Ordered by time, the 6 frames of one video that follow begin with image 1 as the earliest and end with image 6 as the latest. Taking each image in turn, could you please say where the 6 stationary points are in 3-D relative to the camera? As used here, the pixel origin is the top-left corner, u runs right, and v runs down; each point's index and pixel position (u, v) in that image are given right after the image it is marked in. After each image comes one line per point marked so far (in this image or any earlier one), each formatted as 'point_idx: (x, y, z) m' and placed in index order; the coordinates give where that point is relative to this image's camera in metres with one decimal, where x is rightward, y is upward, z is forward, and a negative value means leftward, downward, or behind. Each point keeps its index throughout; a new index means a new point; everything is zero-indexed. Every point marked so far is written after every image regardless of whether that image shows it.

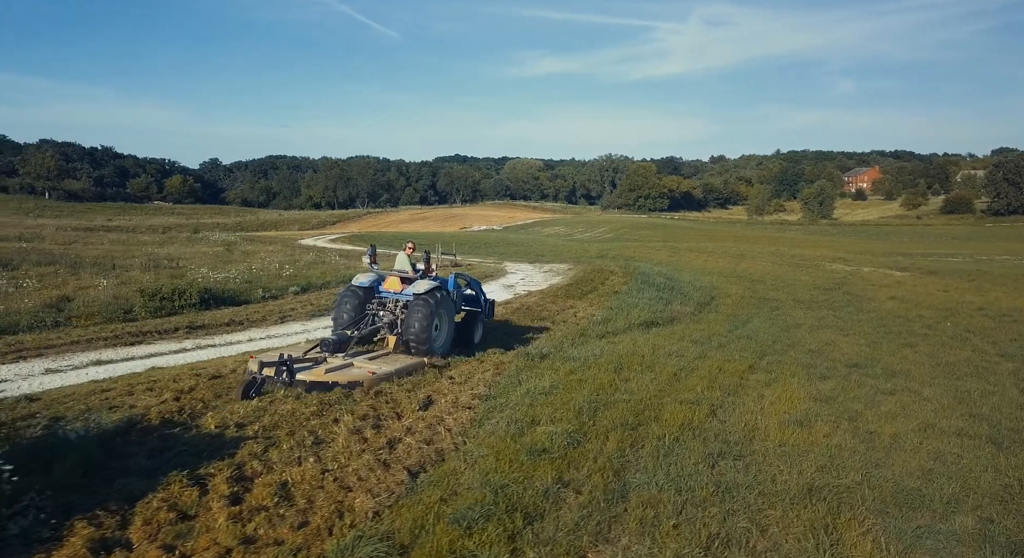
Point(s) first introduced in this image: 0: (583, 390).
0: (+0.6, -1.0, +6.4) m
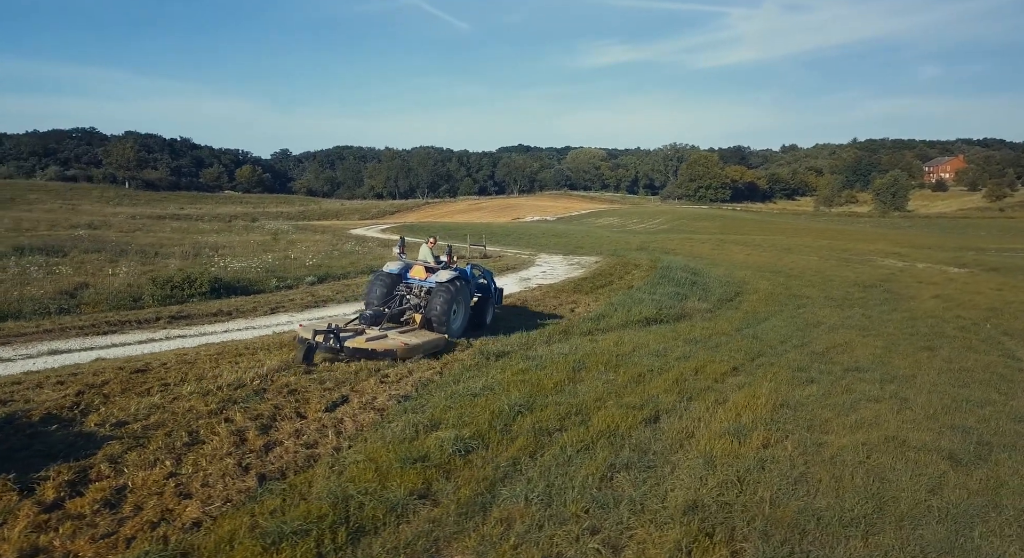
0: (+0.1, -1.0, +6.2) m
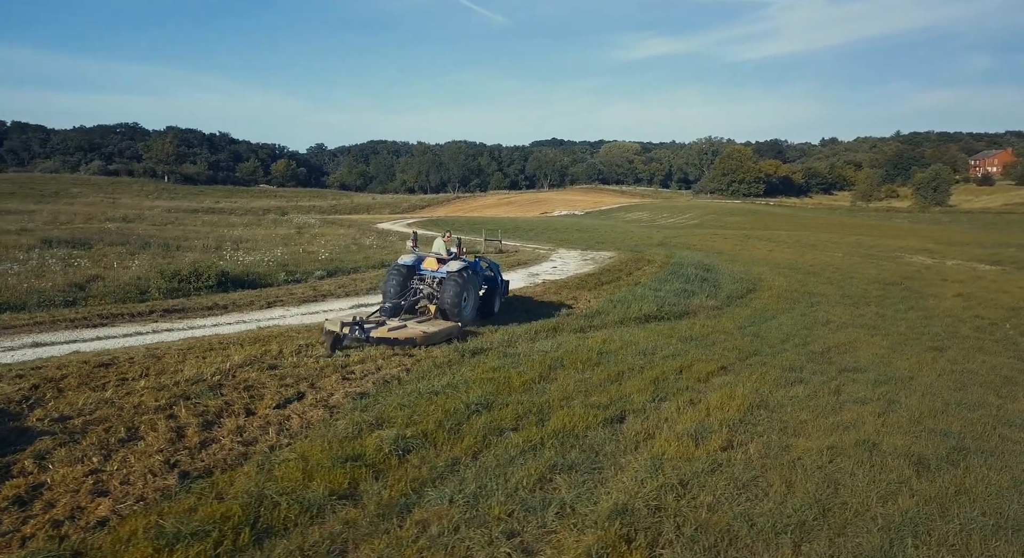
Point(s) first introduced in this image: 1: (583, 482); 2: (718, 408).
0: (-0.3, -1.0, +6.2) m
1: (+0.4, -1.3, +4.3) m
2: (+2.0, -1.3, +6.9) m
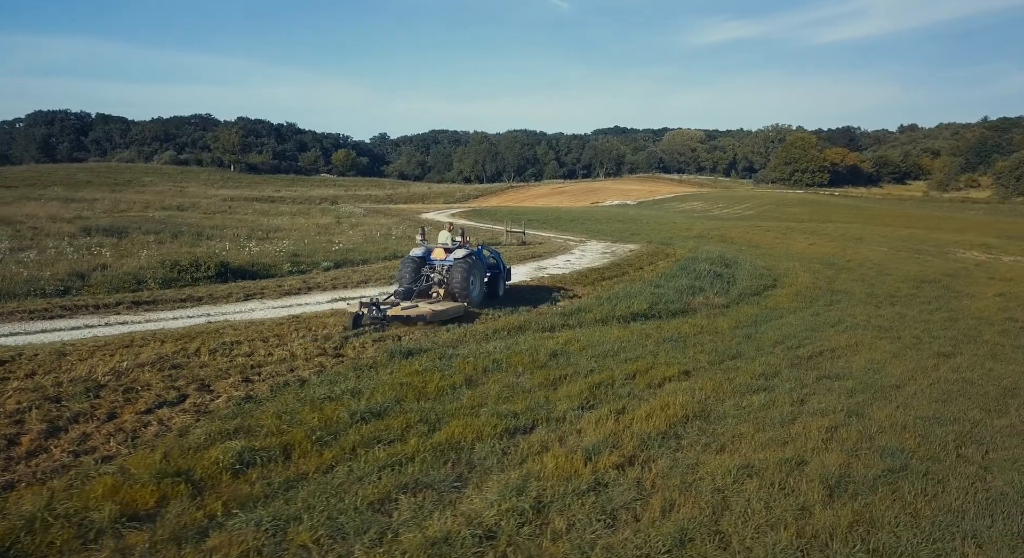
0: (-1.1, -1.0, +5.9) m
1: (-0.5, -1.3, +4.1) m
2: (+1.3, -1.3, +6.5) m
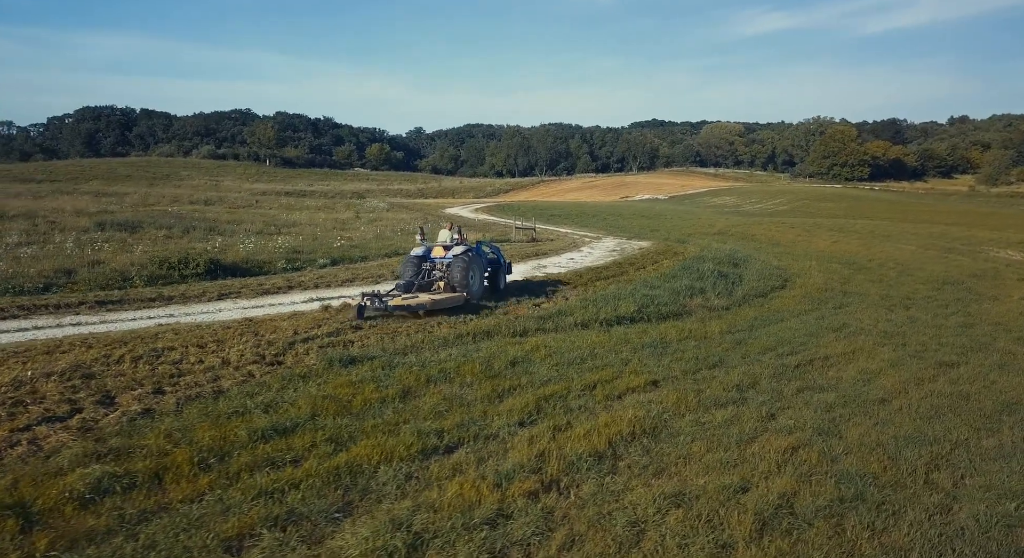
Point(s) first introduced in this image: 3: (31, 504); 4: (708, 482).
0: (-1.7, -1.1, +5.6) m
1: (-1.2, -1.4, +3.7) m
2: (+0.6, -1.4, +6.1) m
3: (-2.5, -1.2, +3.7) m
4: (+1.6, -1.6, +5.5) m
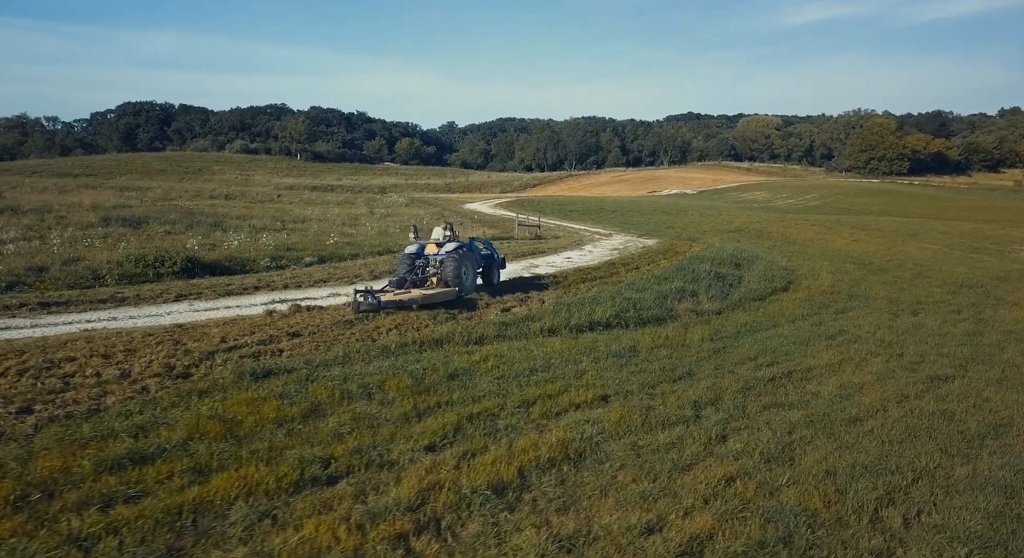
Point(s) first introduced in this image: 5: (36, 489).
0: (-2.5, -1.2, +5.2) m
1: (-2.0, -1.5, +3.3) m
2: (-0.1, -1.5, +5.6) m
3: (-3.4, -1.3, +3.3) m
4: (+0.7, -1.7, +4.9) m
5: (-2.9, -1.2, +4.2) m
